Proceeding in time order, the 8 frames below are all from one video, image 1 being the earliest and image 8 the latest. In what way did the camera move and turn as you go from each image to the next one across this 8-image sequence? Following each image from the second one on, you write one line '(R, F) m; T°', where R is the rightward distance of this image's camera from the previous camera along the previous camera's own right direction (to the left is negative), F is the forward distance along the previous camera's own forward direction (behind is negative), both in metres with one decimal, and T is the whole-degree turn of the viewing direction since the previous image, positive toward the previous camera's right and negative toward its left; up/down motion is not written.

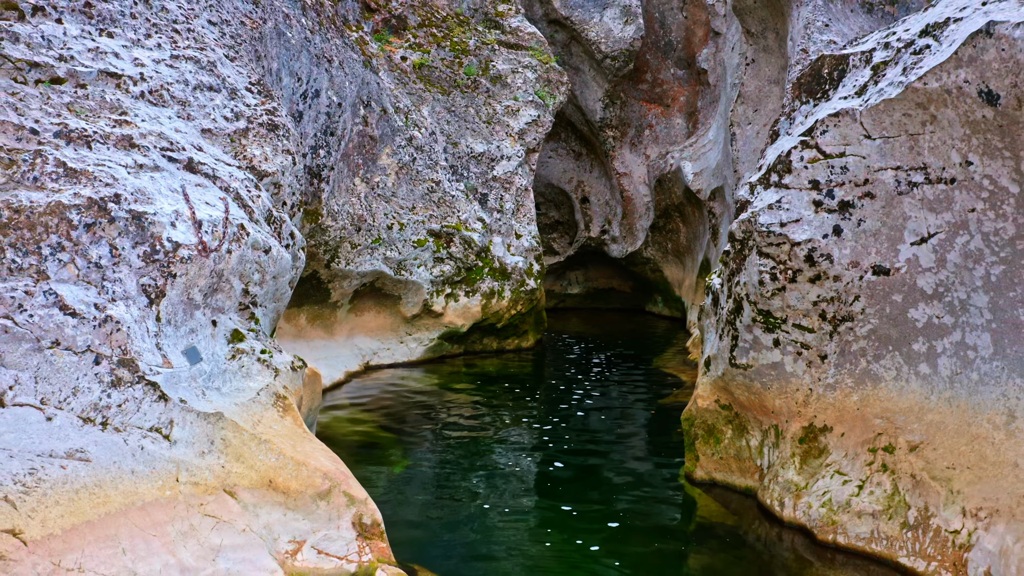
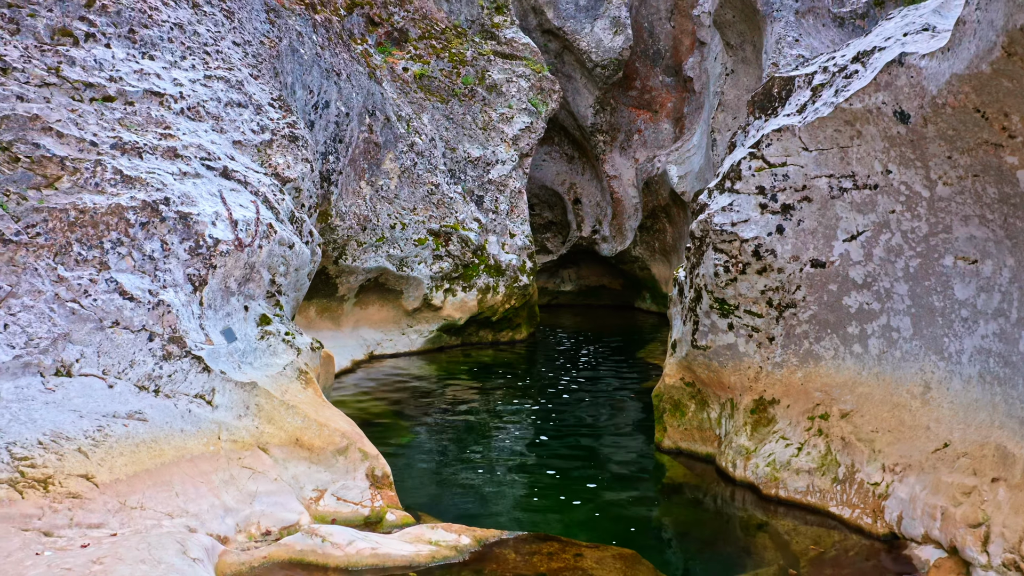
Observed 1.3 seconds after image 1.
(0.0, -0.5) m; 0°
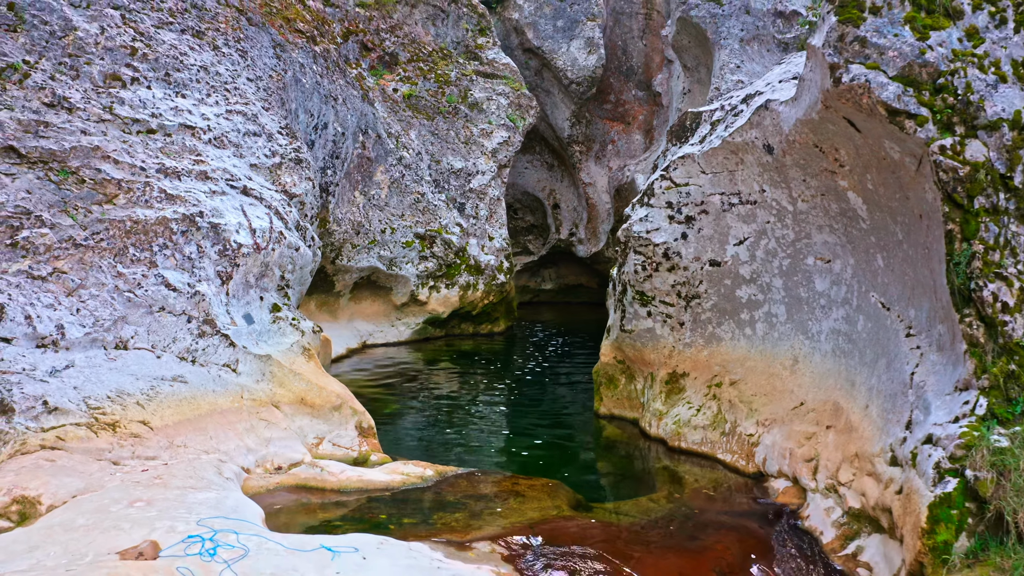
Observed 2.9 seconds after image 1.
(+0.2, -0.9) m; 0°
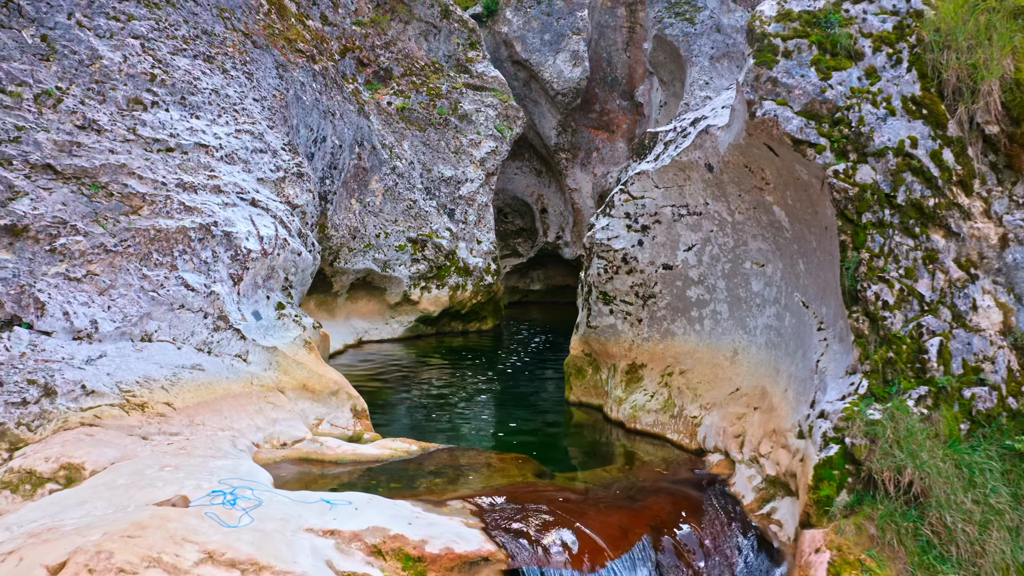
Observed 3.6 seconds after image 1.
(+0.1, -0.6) m; 0°
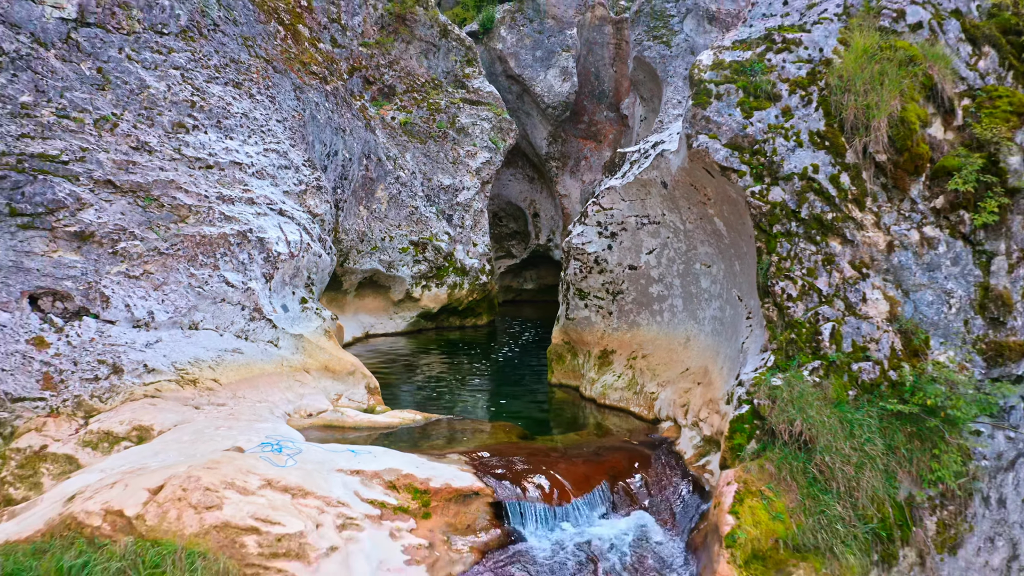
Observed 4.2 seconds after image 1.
(+0.1, -0.9) m; 0°
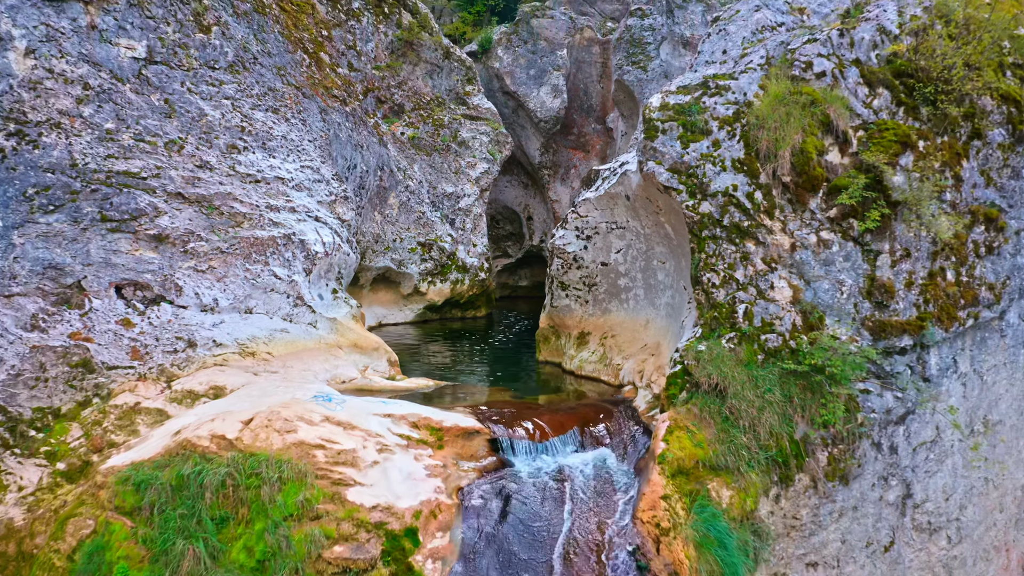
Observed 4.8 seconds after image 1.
(0.0, -1.3) m; 0°
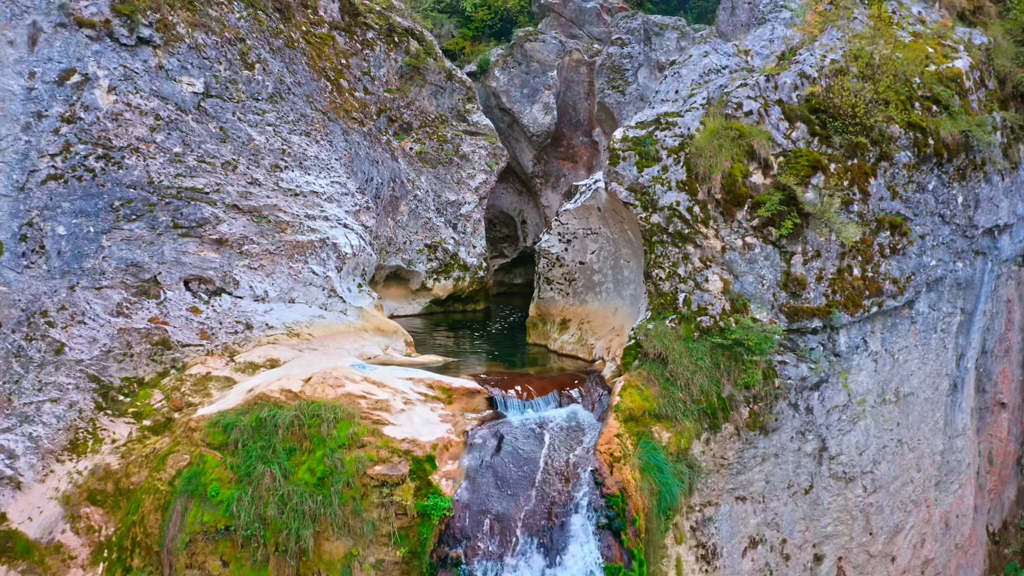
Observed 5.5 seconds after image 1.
(0.0, -1.6) m; 0°
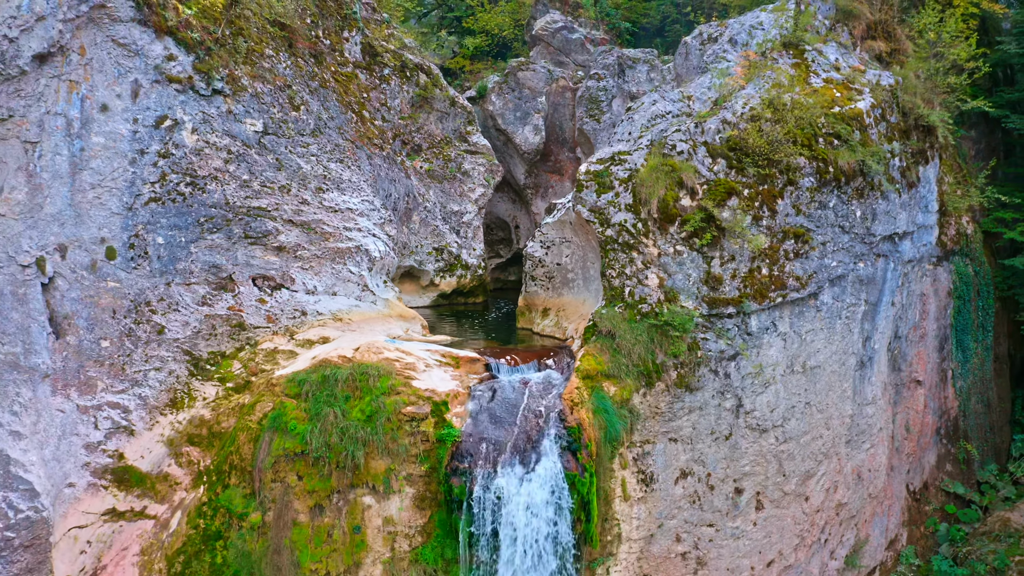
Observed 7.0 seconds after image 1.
(+0.1, -2.6) m; 0°
